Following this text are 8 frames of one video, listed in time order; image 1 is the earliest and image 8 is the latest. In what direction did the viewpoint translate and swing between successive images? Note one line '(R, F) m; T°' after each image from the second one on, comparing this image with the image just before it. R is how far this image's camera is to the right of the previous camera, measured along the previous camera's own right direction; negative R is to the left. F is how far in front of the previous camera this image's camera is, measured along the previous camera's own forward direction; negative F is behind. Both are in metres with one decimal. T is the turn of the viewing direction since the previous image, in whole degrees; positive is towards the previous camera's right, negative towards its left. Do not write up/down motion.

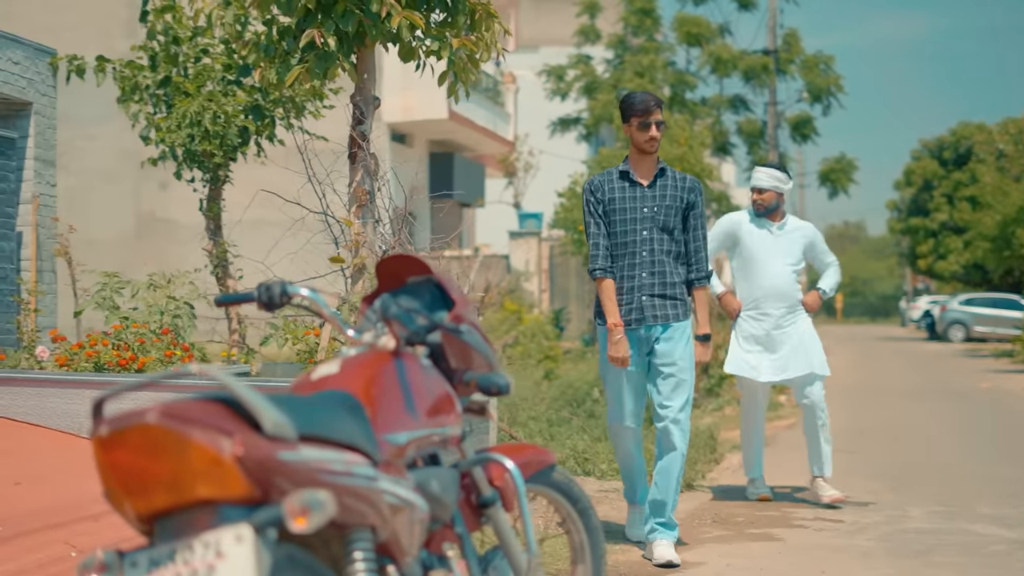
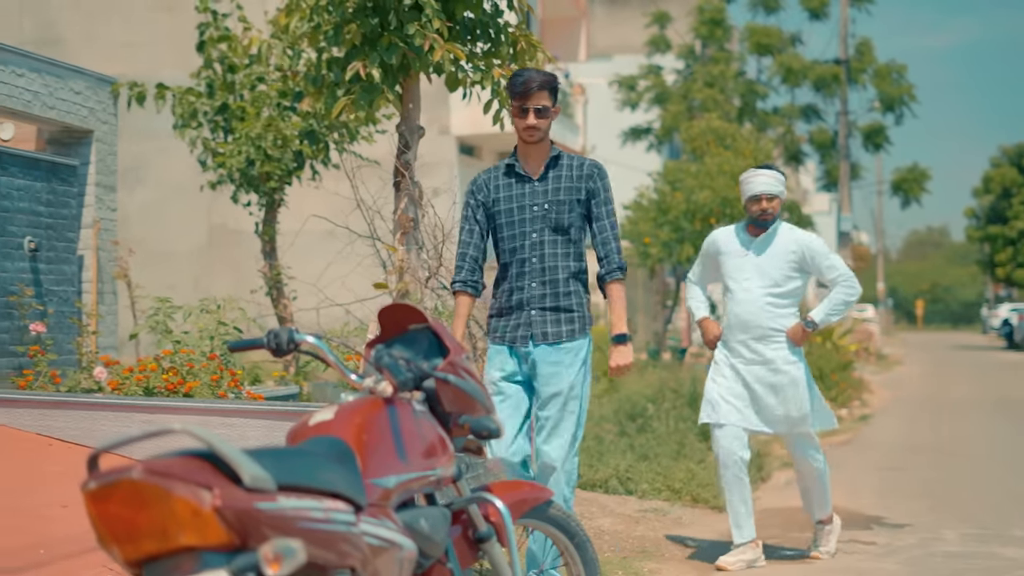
(+0.2, -0.2) m; -3°
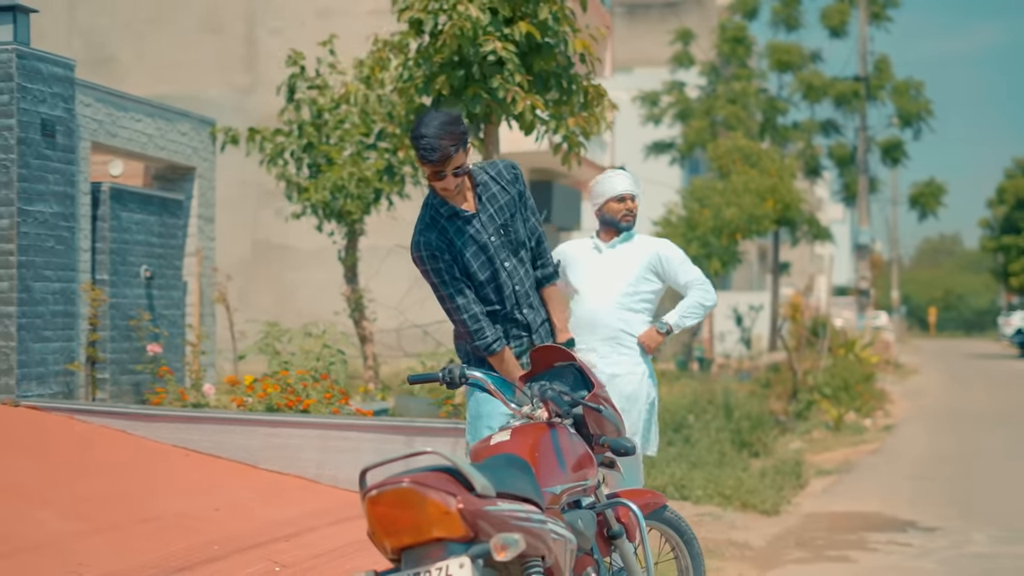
(-0.3, -0.9) m; 0°
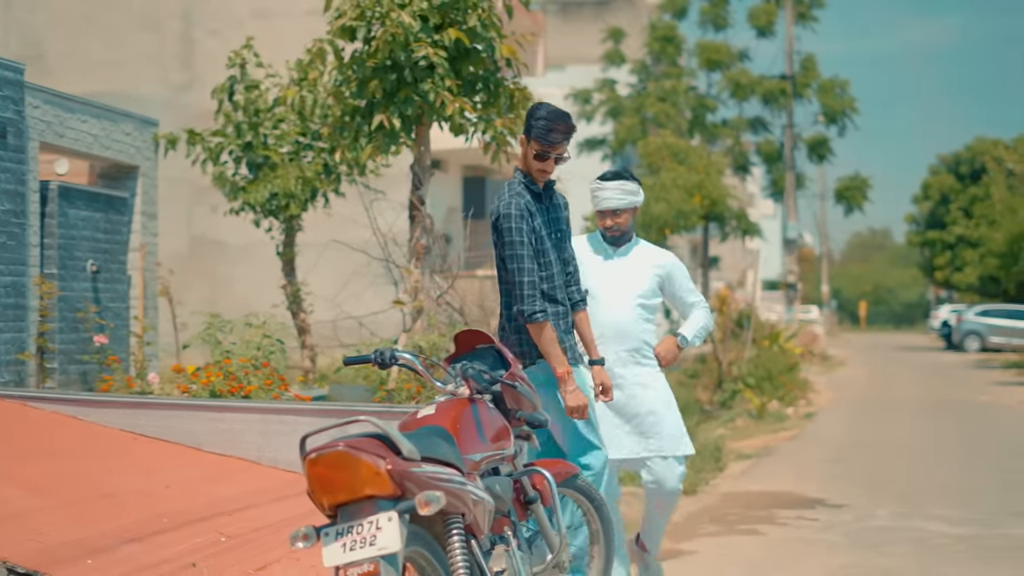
(0.0, -0.5) m; +2°
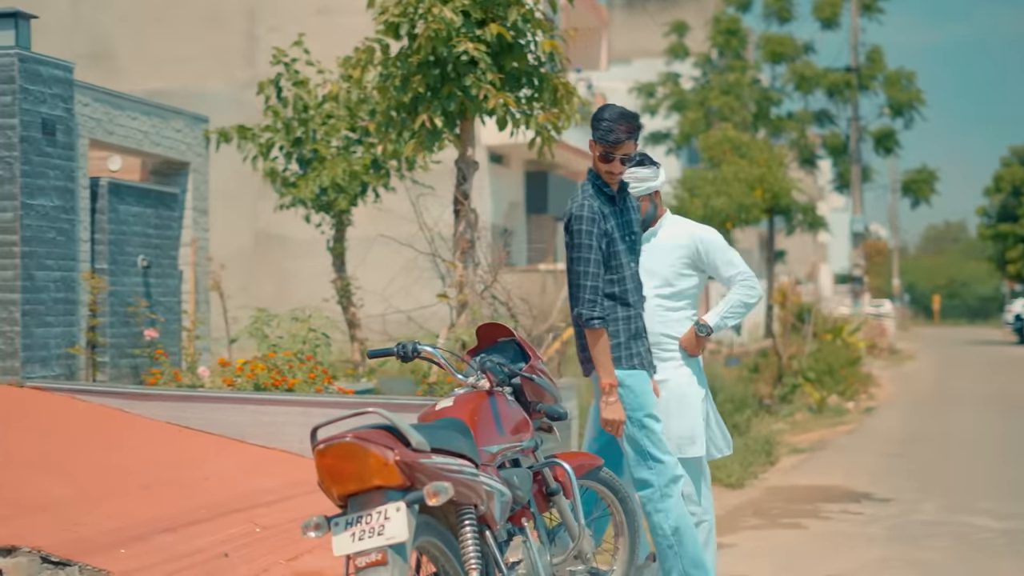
(+0.2, 0.0) m; -2°
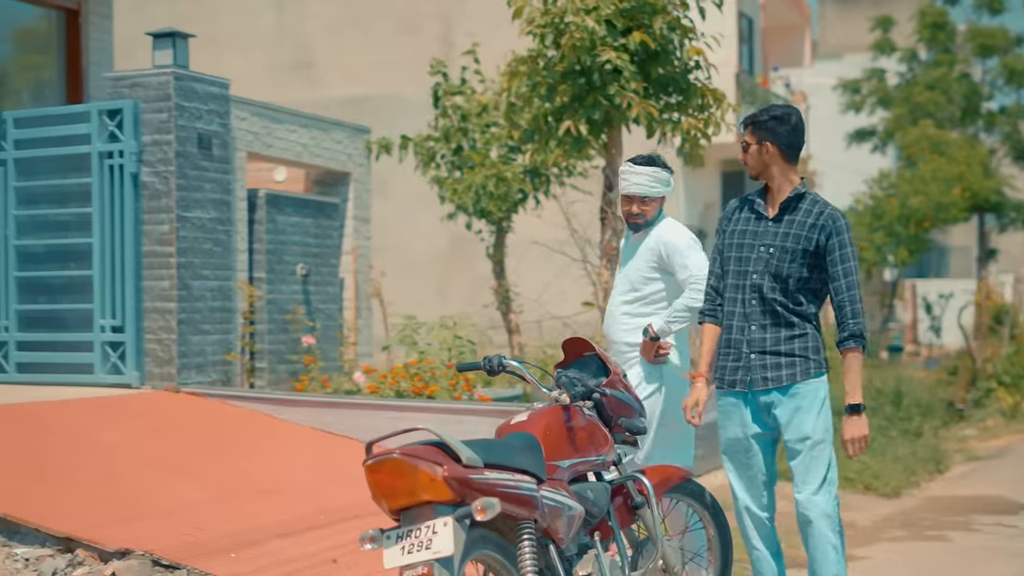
(+0.5, 0.0) m; -8°
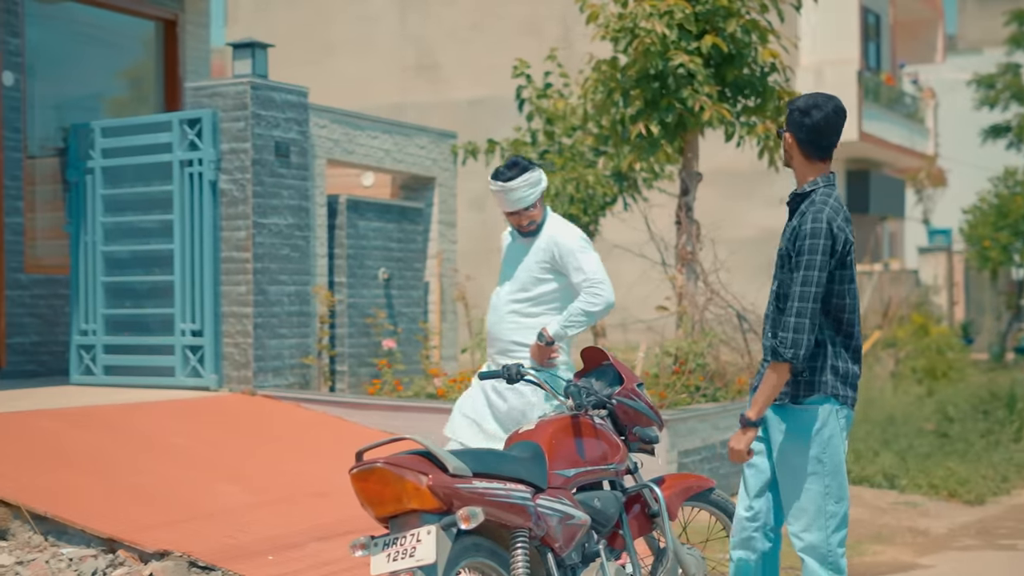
(+0.4, 0.0) m; -5°
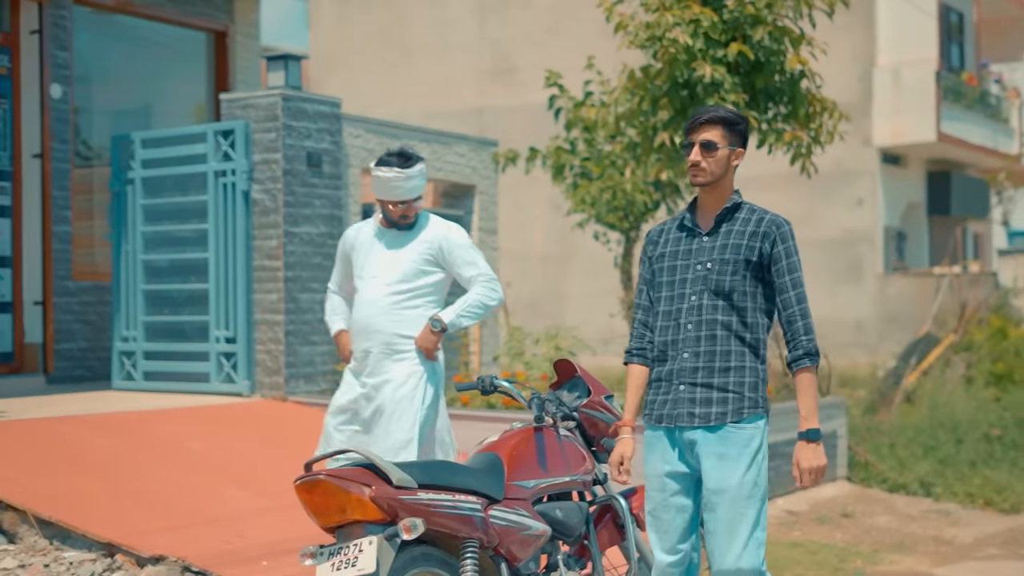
(+0.4, -0.1) m; -3°
